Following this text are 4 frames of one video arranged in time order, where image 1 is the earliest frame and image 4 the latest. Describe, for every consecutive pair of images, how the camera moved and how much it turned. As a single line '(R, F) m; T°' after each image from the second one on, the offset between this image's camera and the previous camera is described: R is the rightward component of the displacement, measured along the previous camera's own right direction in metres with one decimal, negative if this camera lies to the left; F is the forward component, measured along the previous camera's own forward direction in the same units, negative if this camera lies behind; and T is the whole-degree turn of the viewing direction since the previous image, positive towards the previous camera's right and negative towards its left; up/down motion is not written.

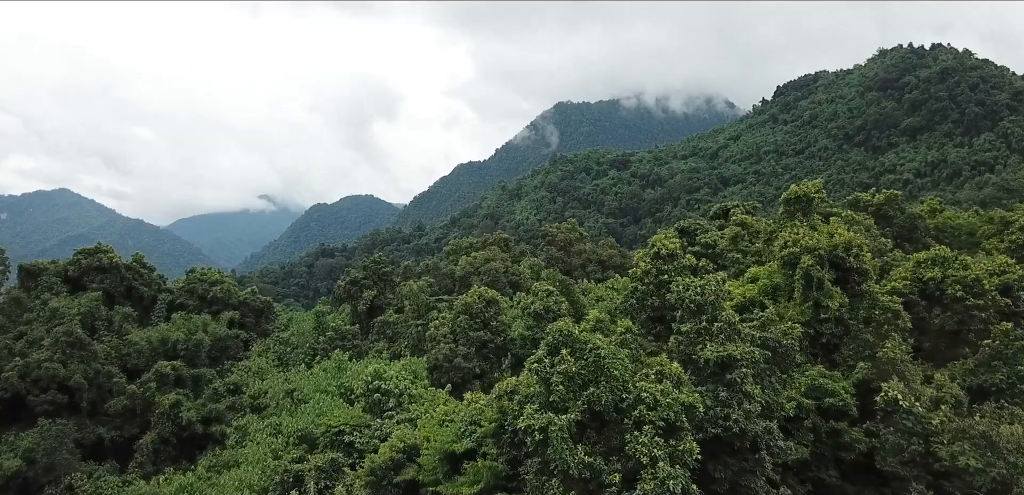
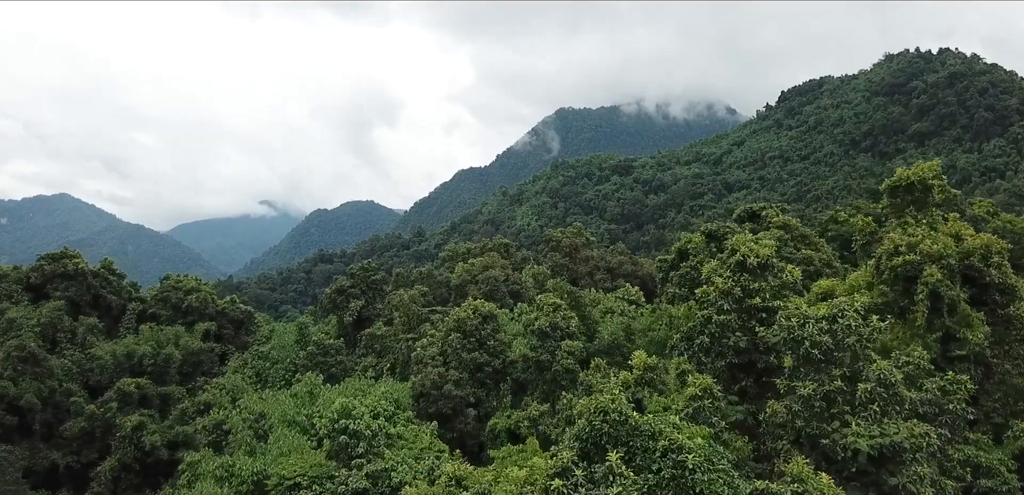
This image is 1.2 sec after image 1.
(0.0, +2.4) m; 0°
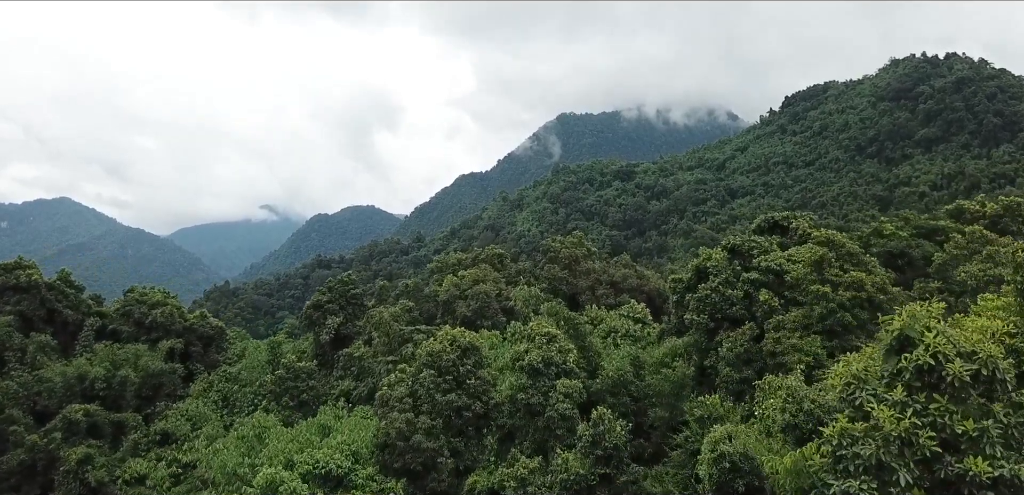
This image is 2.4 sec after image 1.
(+0.3, +2.4) m; 0°
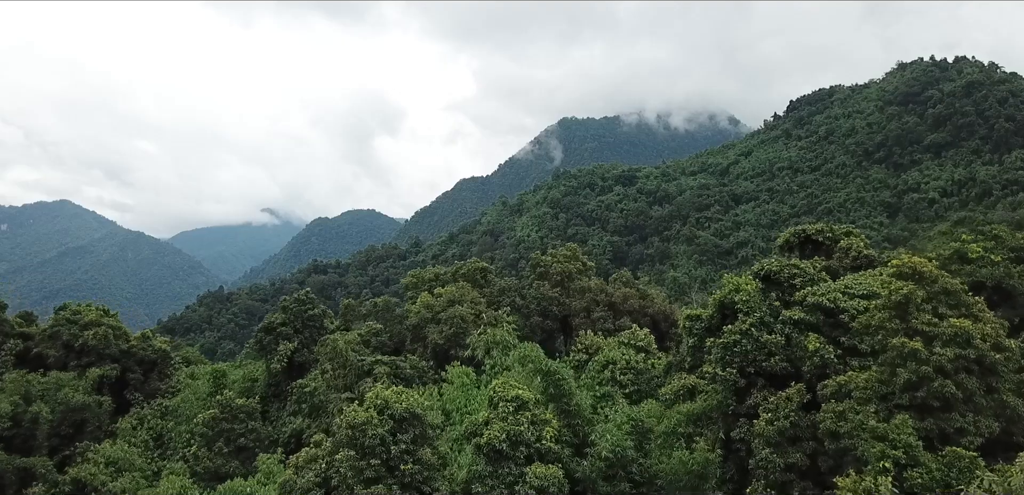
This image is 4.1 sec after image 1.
(+0.7, +3.3) m; 0°
